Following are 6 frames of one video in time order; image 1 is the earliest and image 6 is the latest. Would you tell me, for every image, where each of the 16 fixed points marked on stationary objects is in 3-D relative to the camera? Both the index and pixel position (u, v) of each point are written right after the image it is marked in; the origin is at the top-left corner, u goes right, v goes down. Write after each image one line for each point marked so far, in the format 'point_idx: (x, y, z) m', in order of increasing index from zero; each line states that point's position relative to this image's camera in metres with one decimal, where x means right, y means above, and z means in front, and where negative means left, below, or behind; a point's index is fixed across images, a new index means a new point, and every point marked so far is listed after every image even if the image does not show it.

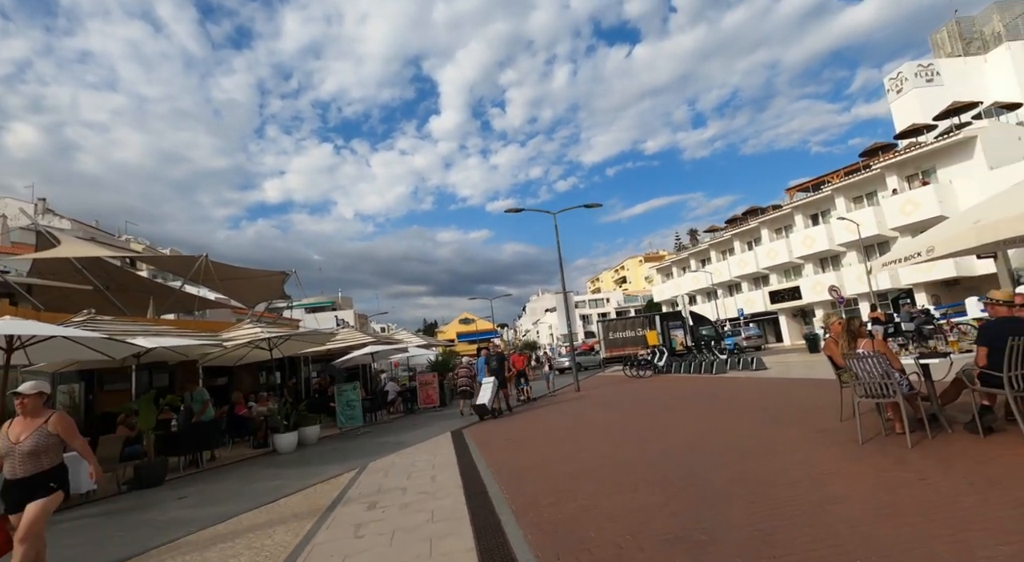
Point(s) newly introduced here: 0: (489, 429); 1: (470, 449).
0: (-0.5, -3.1, +11.6) m
1: (-0.7, -2.9, +9.5) m
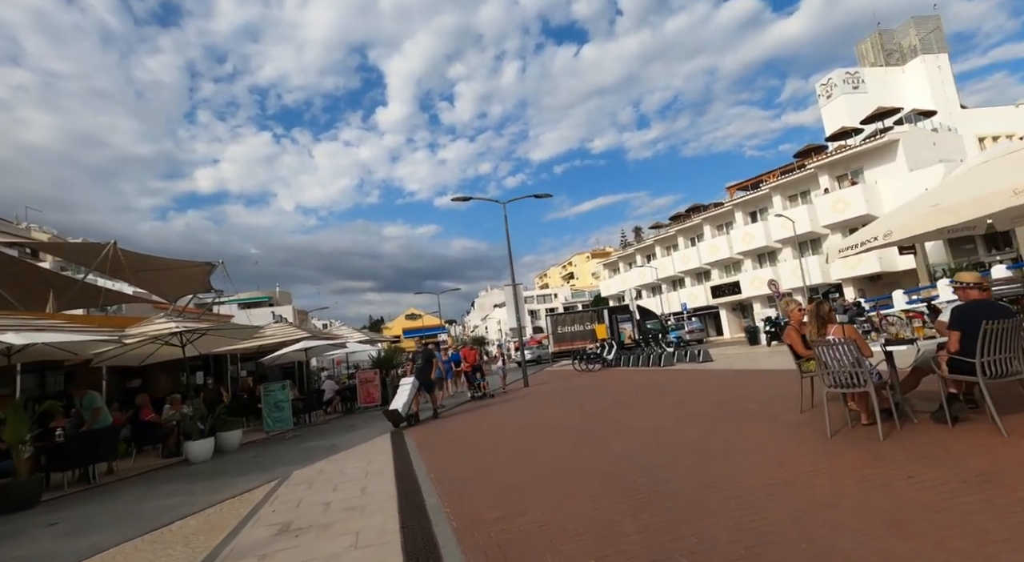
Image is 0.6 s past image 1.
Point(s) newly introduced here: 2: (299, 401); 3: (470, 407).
0: (-1.6, -2.9, +10.7) m
1: (-1.6, -2.7, +8.6) m
2: (-6.3, -3.5, +16.2) m
3: (-1.1, -3.4, +15.0) m
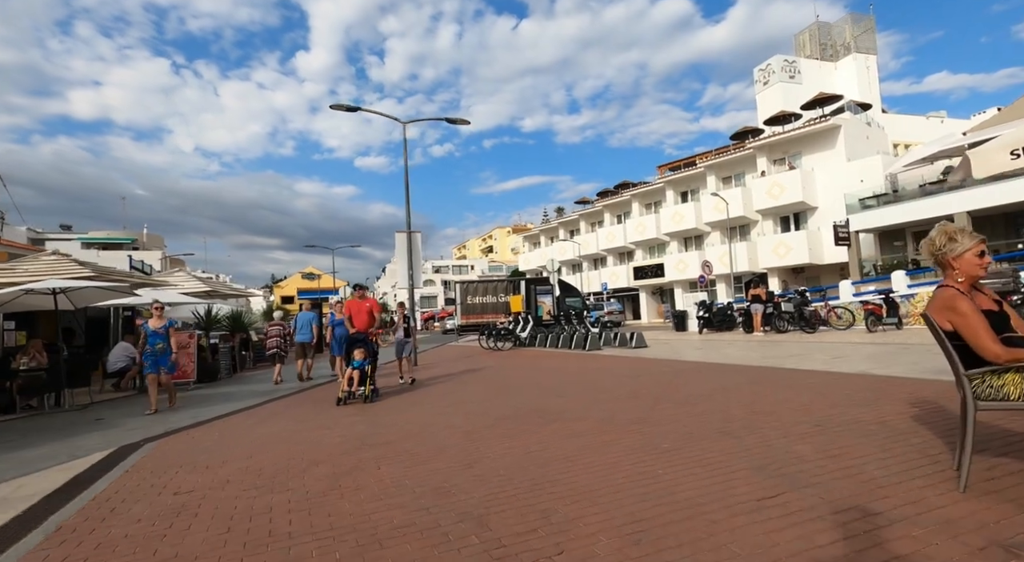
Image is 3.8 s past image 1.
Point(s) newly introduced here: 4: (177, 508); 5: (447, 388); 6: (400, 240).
0: (-3.4, -1.7, +5.5) m
1: (-3.1, -1.6, +3.4) m
2: (-8.8, -1.7, +10.2) m
3: (-3.6, -2.1, +9.8) m
4: (-2.5, -1.6, +3.8) m
5: (-1.3, -2.2, +11.1) m
6: (-3.6, +1.3, +17.3) m
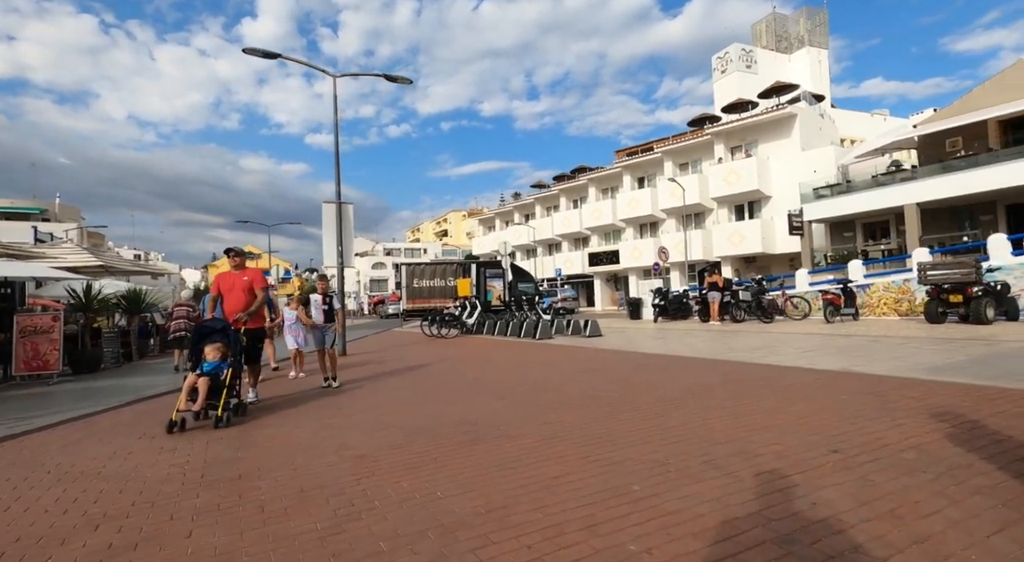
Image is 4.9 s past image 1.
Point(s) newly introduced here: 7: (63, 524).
0: (-4.0, -1.4, +3.6) m
1: (-3.6, -1.4, +1.6) m
2: (-9.9, -1.2, +7.9) m
3: (-4.6, -1.7, +7.9) m
4: (-3.0, -1.4, +2.1) m
5: (-2.4, -1.8, +9.4) m
6: (-5.2, +1.9, +15.3) m
7: (-2.5, -1.3, +3.0) m
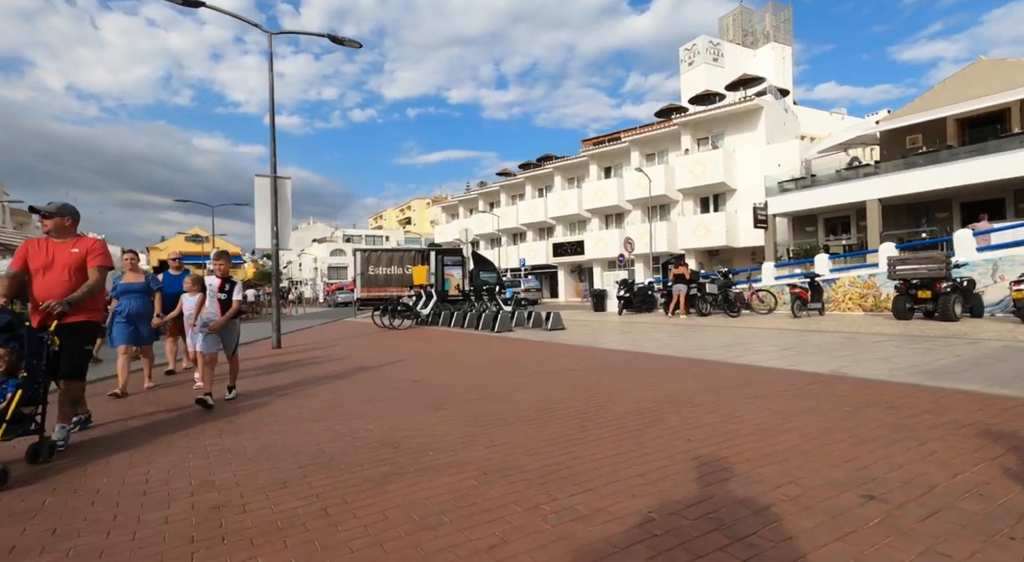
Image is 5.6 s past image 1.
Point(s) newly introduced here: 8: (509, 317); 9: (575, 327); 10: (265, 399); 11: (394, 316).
0: (-4.4, -1.3, +2.2) m
1: (-3.8, -1.3, +0.2) m
2: (-10.5, -0.9, +6.1) m
3: (-5.3, -1.4, +6.4) m
4: (-3.2, -1.3, +0.7) m
5: (-3.2, -1.5, +8.1) m
6: (-6.3, +2.3, +13.7) m
7: (-2.8, -1.2, +1.7) m
8: (-0.1, -1.1, +17.5) m
9: (+2.1, -1.5, +18.3) m
10: (-3.1, -1.4, +6.6) m
11: (-4.2, -1.2, +19.7) m
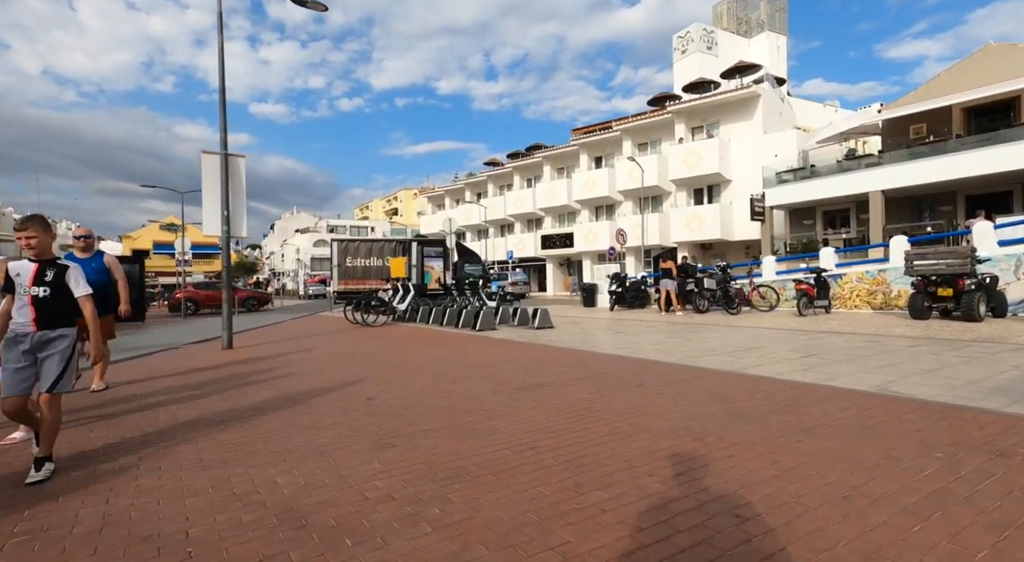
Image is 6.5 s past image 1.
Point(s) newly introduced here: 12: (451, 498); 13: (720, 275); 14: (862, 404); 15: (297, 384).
0: (-4.6, -1.3, +0.6) m
1: (-3.9, -1.3, -1.4) m
2: (-10.7, -0.8, +4.4) m
3: (-5.5, -1.3, +4.9) m
4: (-3.4, -1.3, -0.8) m
5: (-3.5, -1.4, +6.5) m
6: (-6.6, +2.5, +12.1) m
7: (-2.9, -1.2, +0.1) m
8: (-0.6, -0.9, +16.0) m
9: (+1.6, -1.3, +16.8) m
10: (-3.3, -1.3, +5.1) m
11: (-4.7, -1.0, +18.2) m
12: (-0.3, -1.3, +3.3) m
13: (+7.4, +0.2, +19.4) m
14: (+3.5, -1.2, +5.4) m
15: (-3.2, -1.5, +7.9) m
